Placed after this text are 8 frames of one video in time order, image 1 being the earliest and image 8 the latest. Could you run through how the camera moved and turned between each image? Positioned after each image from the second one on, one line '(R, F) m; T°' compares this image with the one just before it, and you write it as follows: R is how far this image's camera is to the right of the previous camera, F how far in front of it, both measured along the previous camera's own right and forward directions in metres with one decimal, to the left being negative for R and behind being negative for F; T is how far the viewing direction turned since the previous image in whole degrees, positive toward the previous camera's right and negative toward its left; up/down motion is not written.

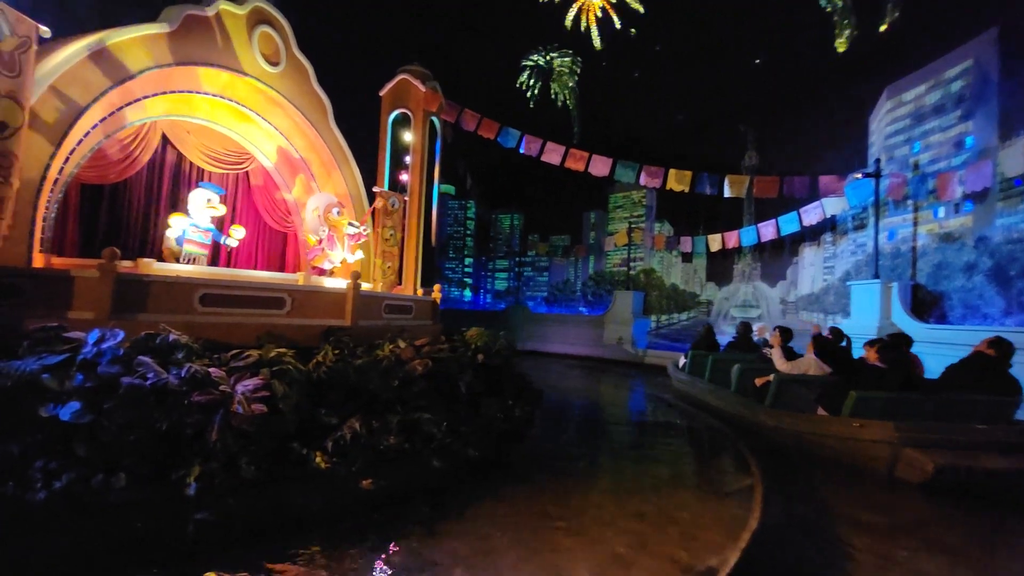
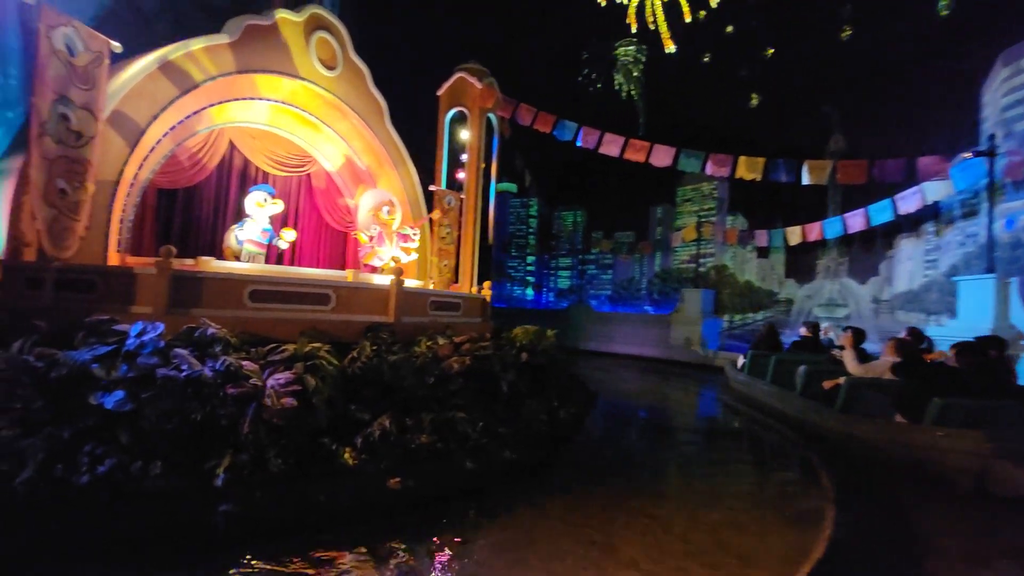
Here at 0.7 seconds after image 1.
(+0.4, +0.3) m; -8°
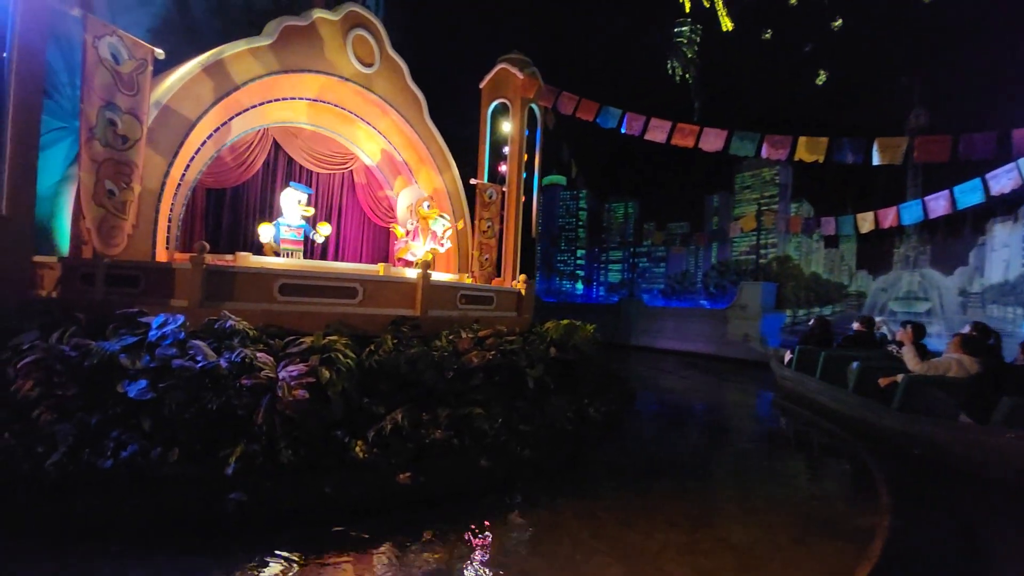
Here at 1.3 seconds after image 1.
(+0.4, +0.2) m; -7°
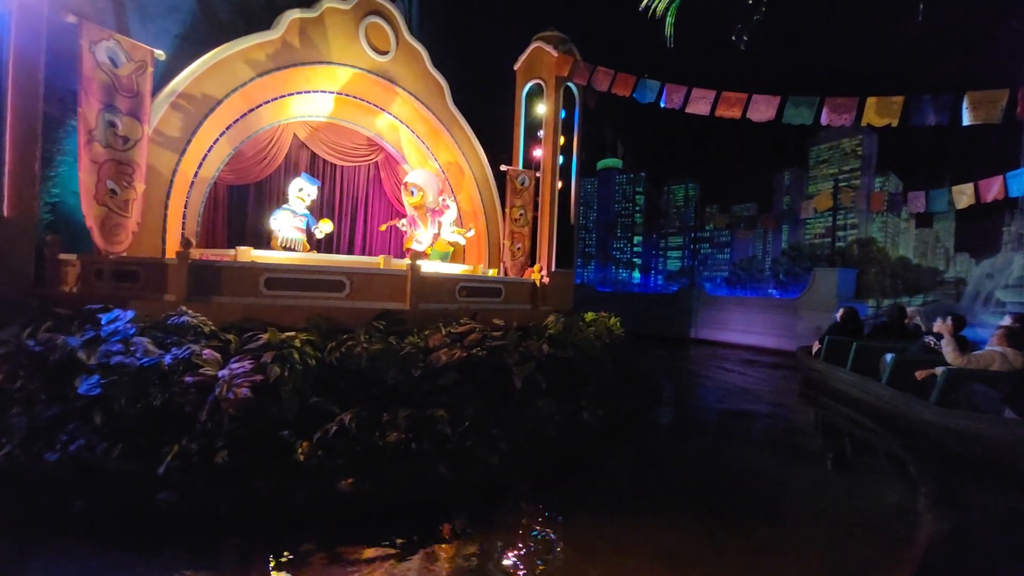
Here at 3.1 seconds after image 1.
(+1.1, +0.6) m; -9°
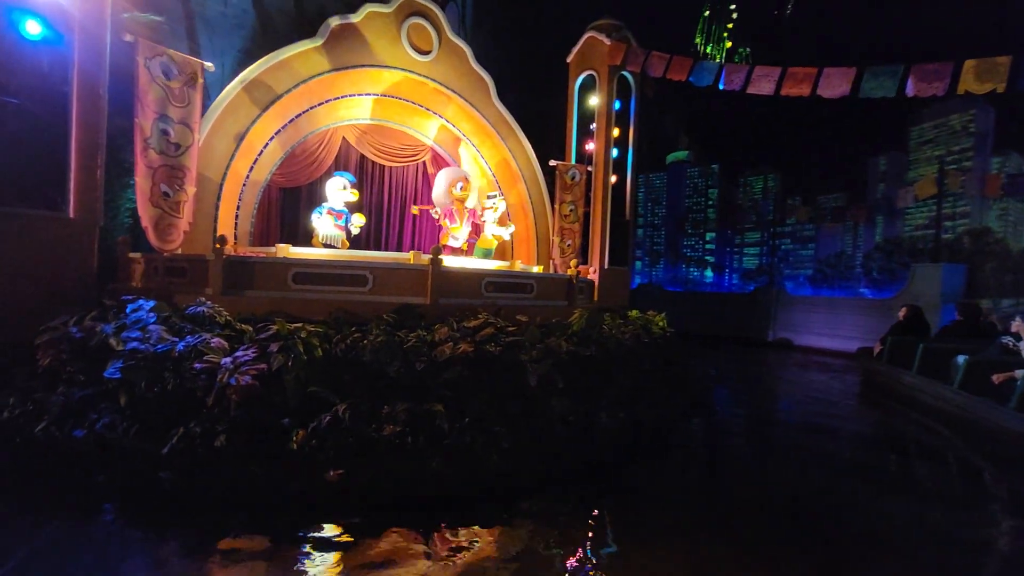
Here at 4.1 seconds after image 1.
(+0.8, +0.3) m; -9°
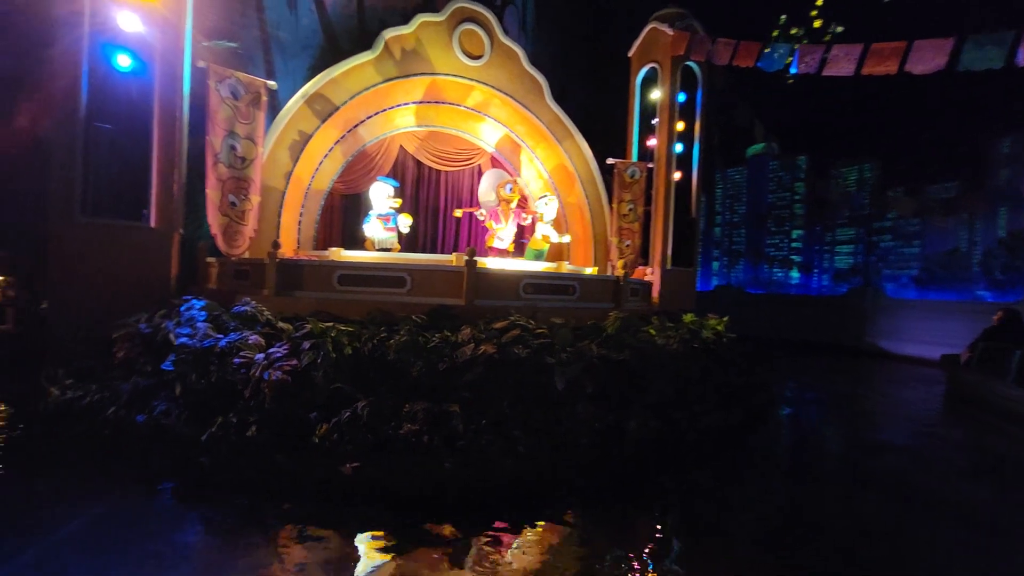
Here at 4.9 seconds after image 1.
(+0.6, +0.1) m; -9°
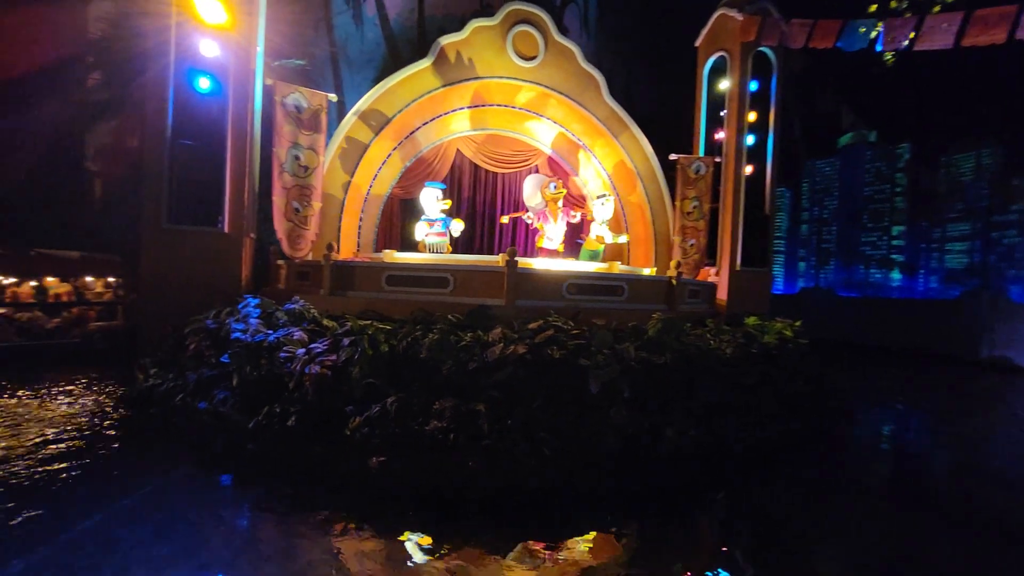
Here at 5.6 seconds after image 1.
(+0.5, +0.1) m; -9°
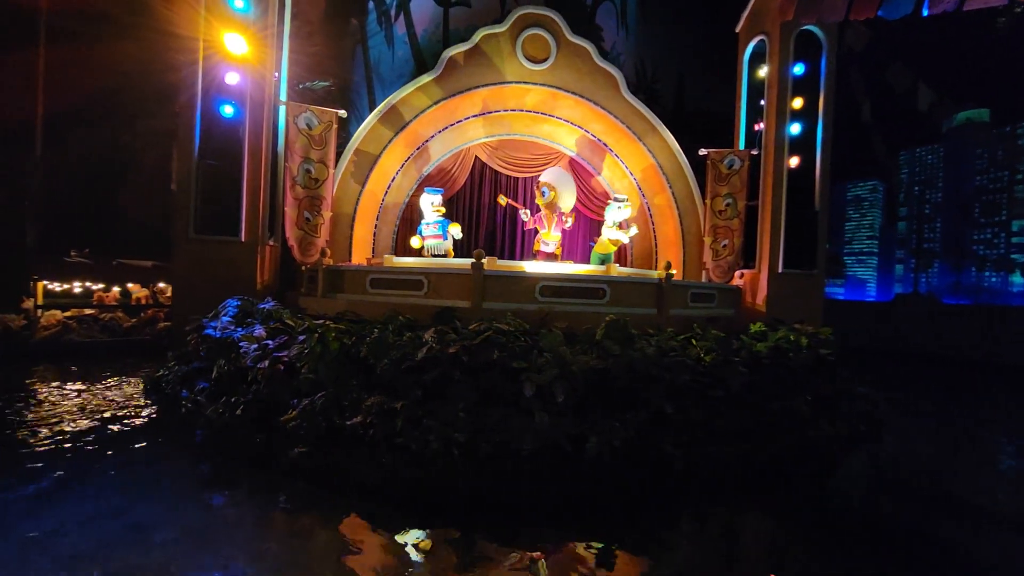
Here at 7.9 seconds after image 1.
(+1.8, +0.2) m; -11°
